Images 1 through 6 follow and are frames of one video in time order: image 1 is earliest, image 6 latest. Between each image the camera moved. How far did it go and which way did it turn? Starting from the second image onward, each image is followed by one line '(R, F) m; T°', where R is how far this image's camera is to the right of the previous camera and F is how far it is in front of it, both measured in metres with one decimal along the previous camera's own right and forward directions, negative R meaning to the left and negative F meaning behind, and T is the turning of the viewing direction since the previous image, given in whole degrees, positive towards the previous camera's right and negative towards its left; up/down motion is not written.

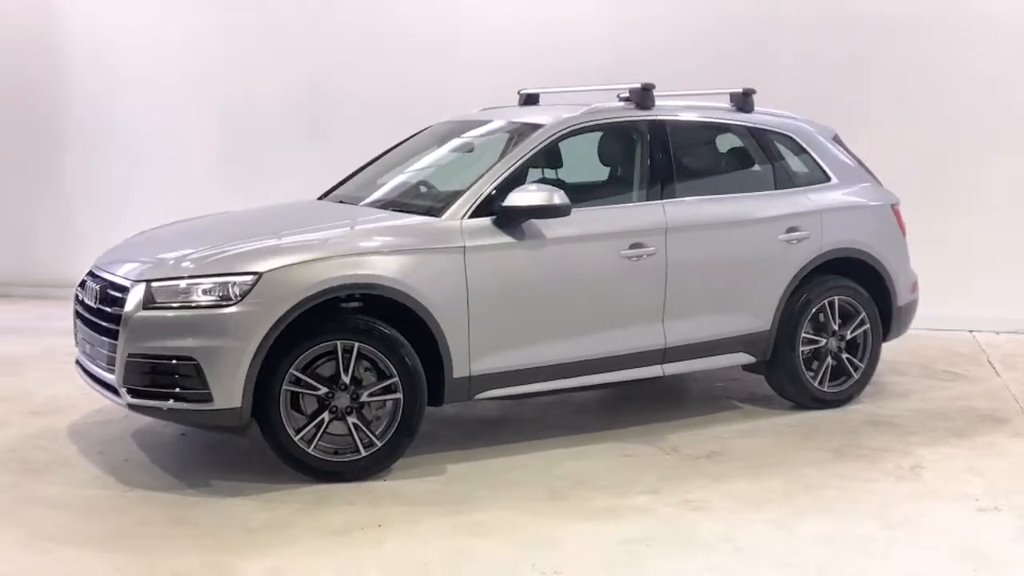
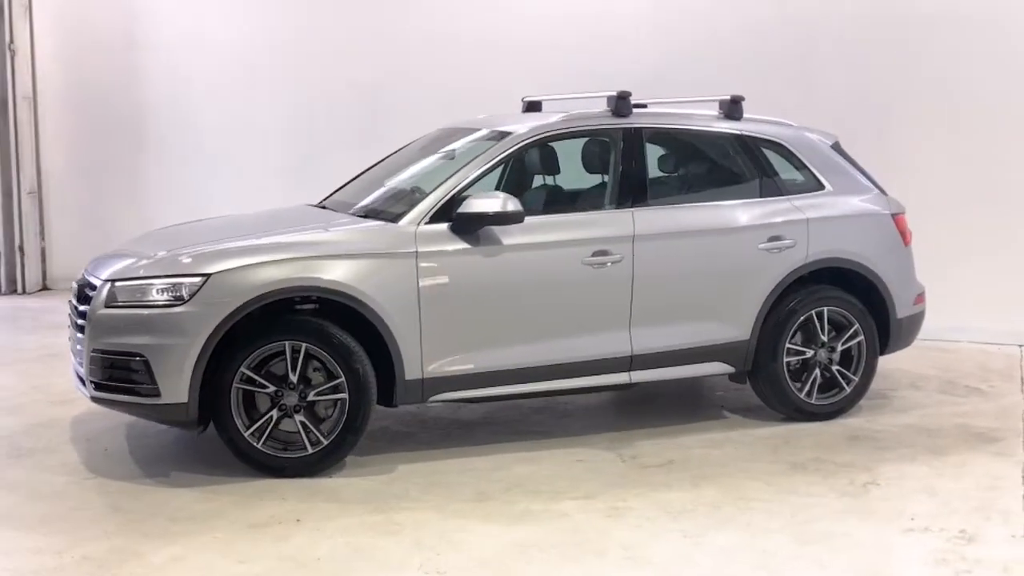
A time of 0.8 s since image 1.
(+0.8, 0.0) m; -8°
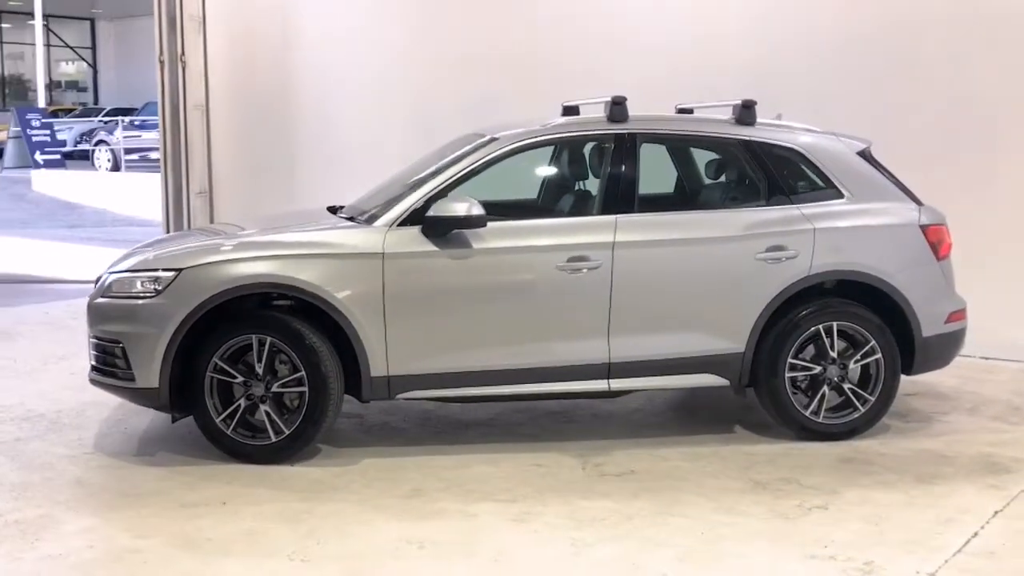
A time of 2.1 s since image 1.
(+1.2, +0.1) m; -13°
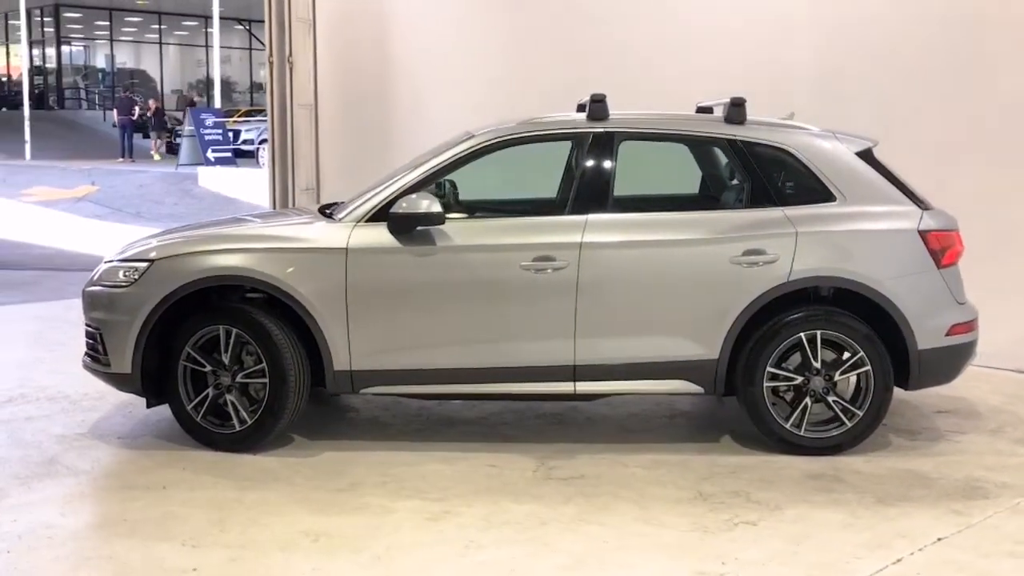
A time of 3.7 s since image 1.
(+0.9, +0.1) m; -10°
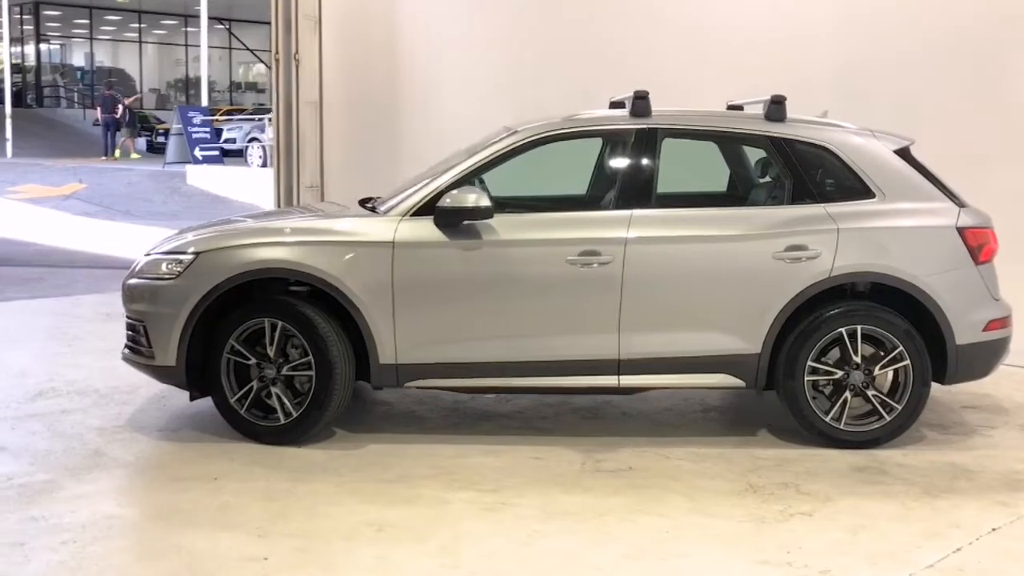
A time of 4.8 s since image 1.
(-0.3, 0.0) m; +1°
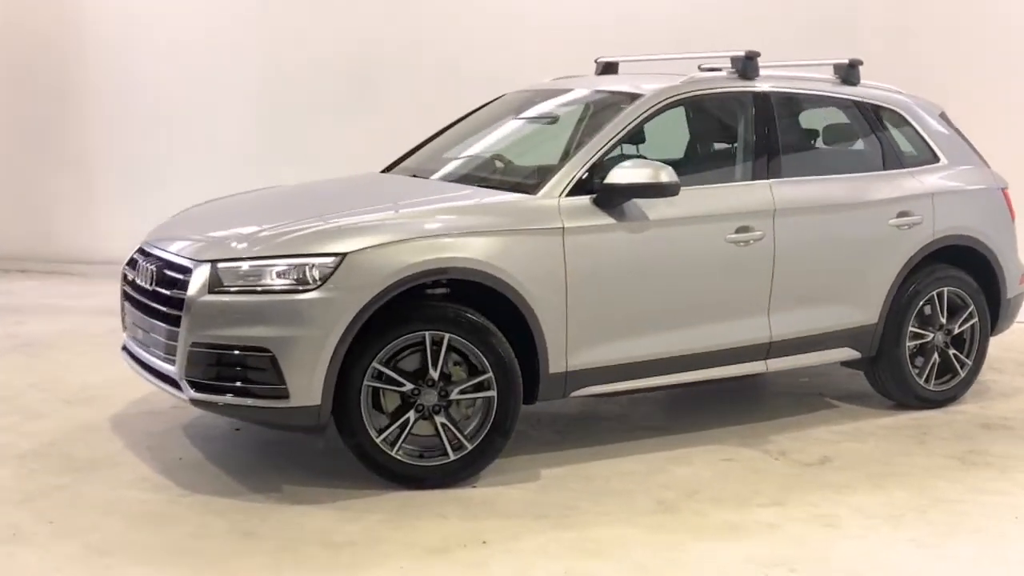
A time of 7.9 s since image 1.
(-2.5, +1.4) m; +30°
